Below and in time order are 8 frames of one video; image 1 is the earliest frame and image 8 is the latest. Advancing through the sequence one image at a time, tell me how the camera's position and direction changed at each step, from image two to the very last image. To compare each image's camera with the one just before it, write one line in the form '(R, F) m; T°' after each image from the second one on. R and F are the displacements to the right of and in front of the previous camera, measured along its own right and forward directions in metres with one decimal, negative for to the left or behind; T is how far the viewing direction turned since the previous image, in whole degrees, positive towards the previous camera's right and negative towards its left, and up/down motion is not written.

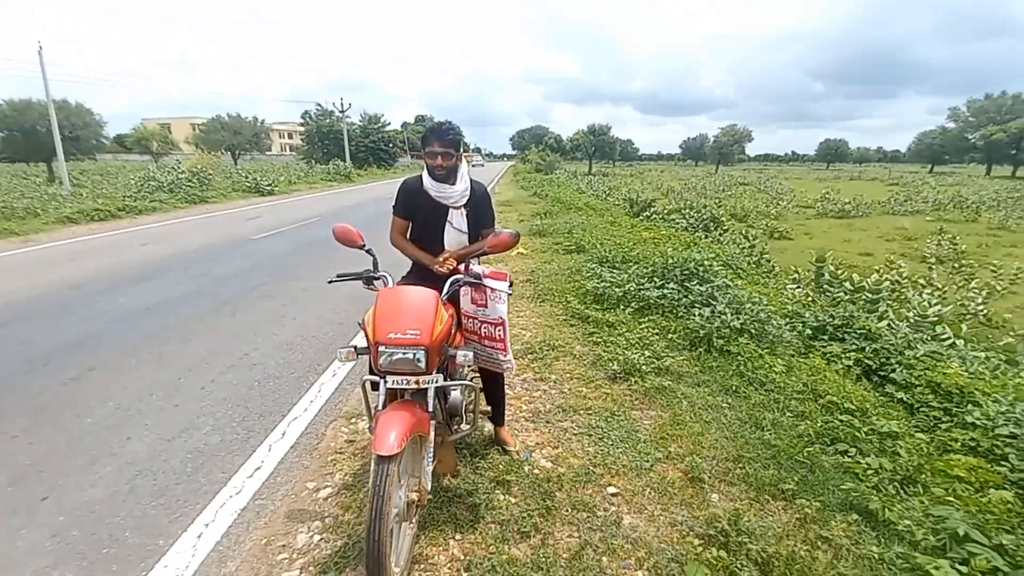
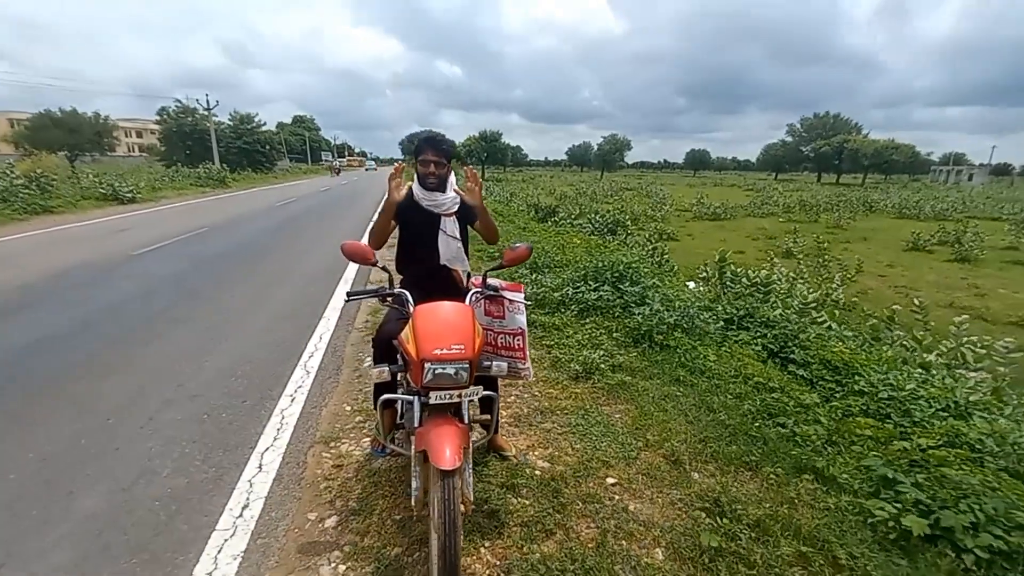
(-0.6, -0.1) m; +12°
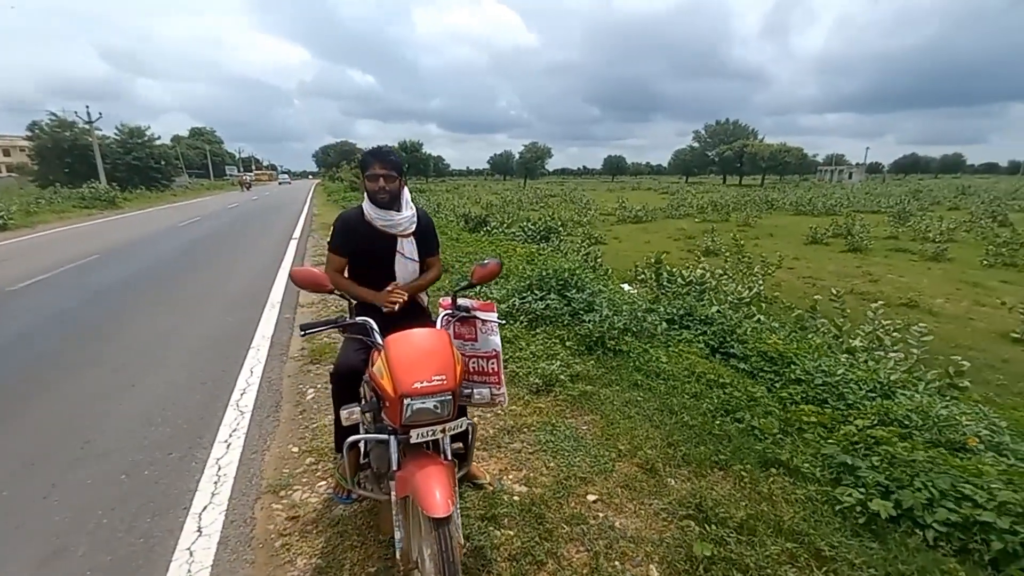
(-0.2, +0.2) m; +8°
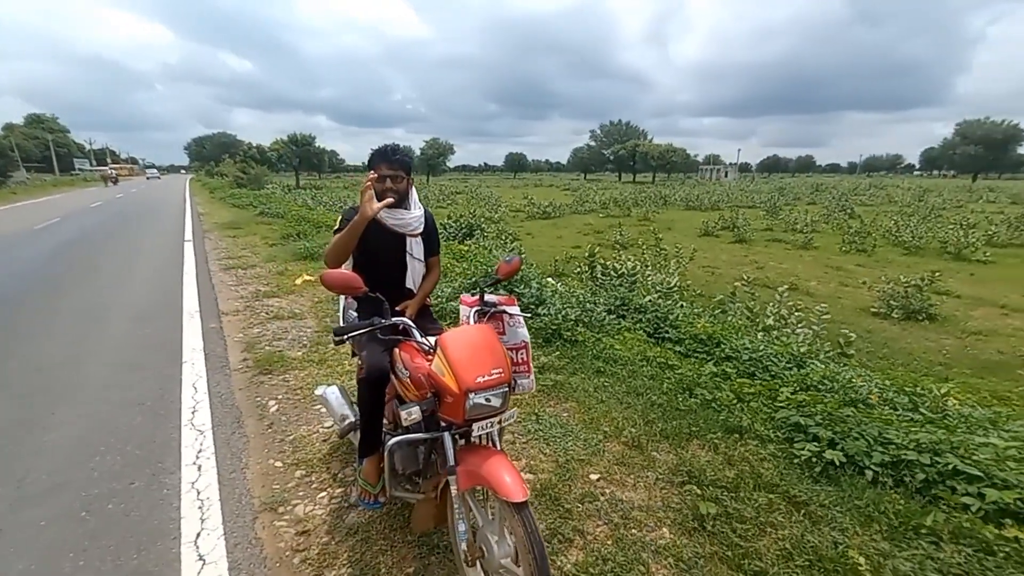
(-0.6, 0.0) m; +11°
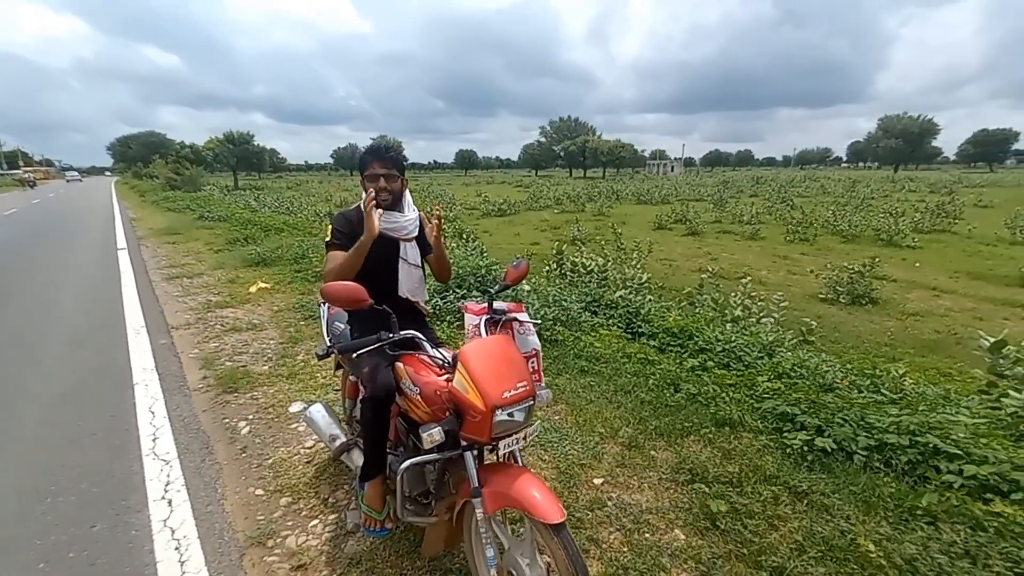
(-0.2, +0.1) m; +5°
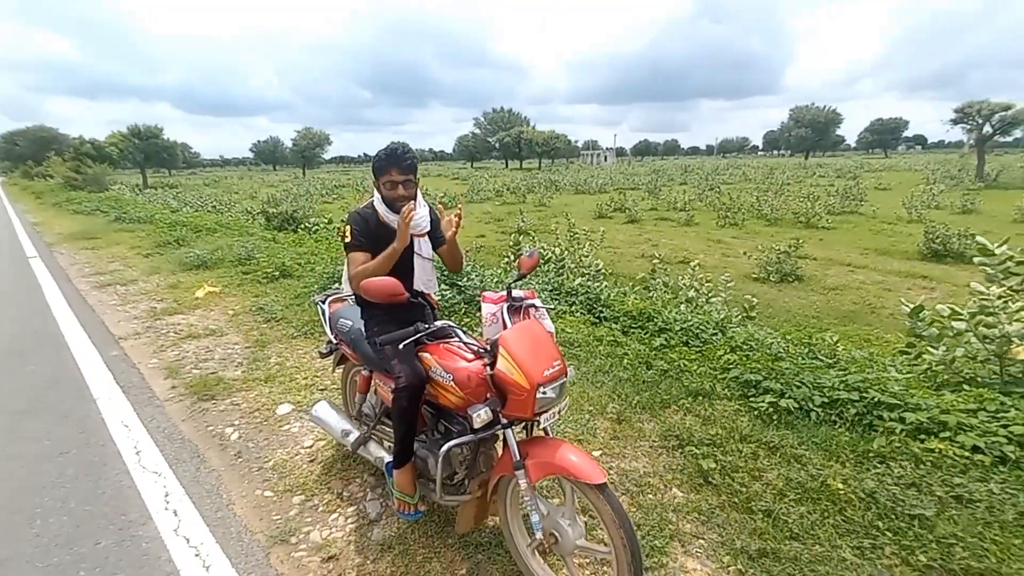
(-0.4, -0.1) m; +7°
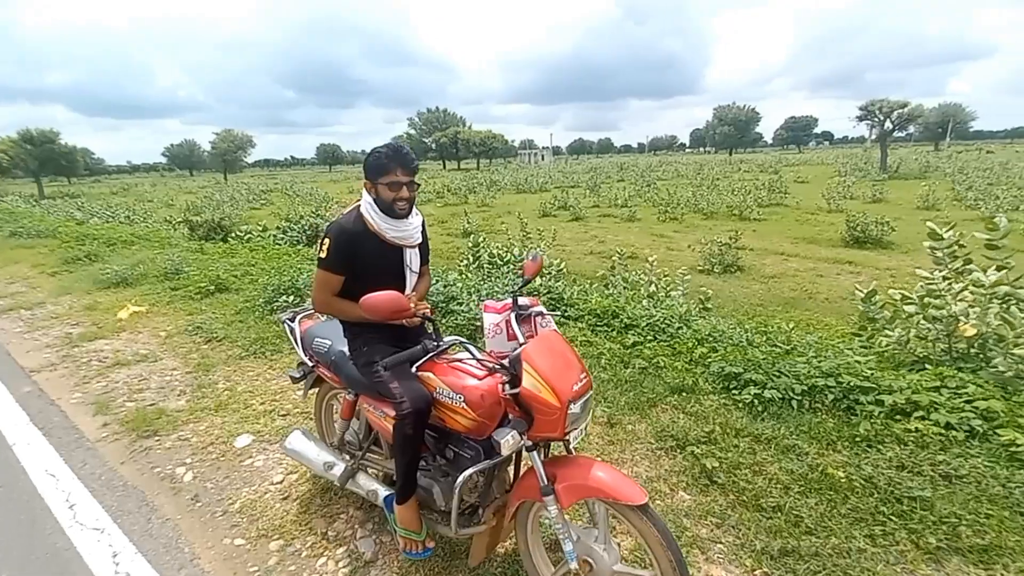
(-0.3, +0.2) m; +7°
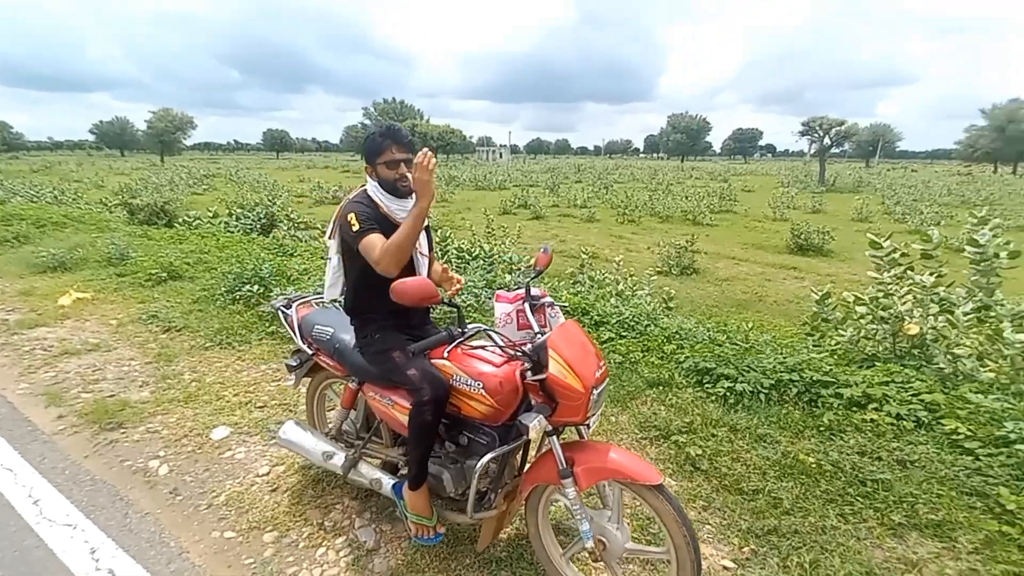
(-0.3, 0.0) m; +5°
